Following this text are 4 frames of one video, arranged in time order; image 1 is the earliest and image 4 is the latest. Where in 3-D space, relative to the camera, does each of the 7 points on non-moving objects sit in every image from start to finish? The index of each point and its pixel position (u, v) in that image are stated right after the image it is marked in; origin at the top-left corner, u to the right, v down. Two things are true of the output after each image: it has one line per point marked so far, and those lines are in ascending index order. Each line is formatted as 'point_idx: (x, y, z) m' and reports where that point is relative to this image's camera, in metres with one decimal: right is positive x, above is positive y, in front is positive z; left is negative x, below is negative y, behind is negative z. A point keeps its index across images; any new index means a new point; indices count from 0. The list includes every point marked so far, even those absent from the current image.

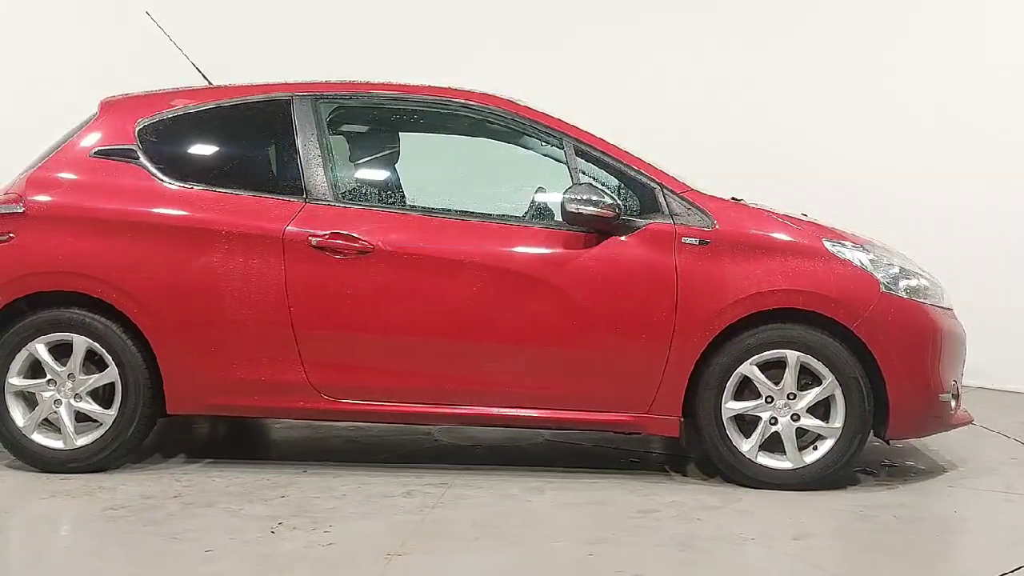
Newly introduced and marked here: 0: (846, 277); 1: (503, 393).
0: (+1.1, 0.0, +3.3) m
1: (0.0, -0.4, +3.4) m
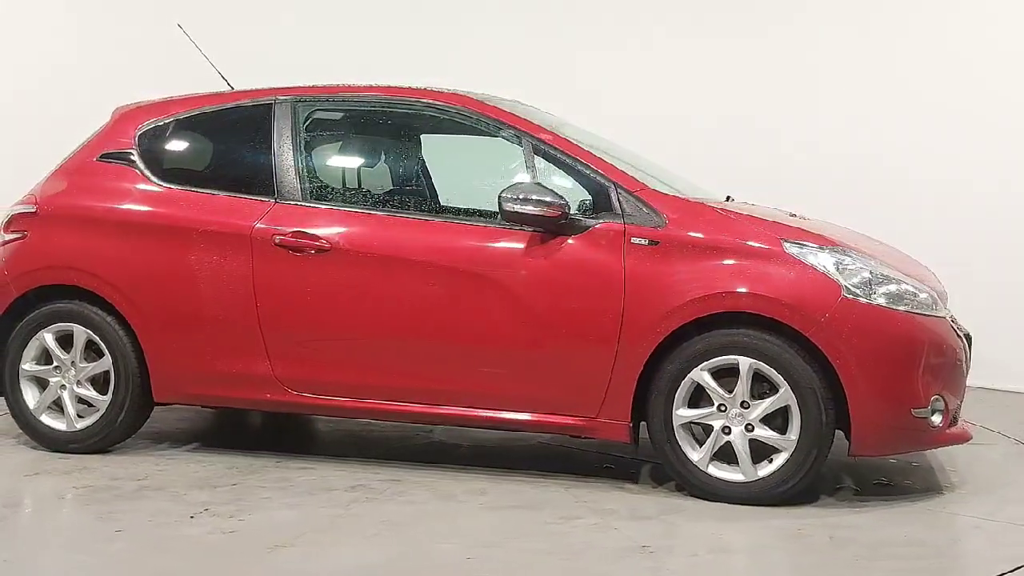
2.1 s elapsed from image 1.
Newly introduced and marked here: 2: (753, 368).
0: (+0.9, 0.0, +3.1) m
1: (-0.2, -0.4, +3.4) m
2: (+0.8, -0.3, +3.1) m
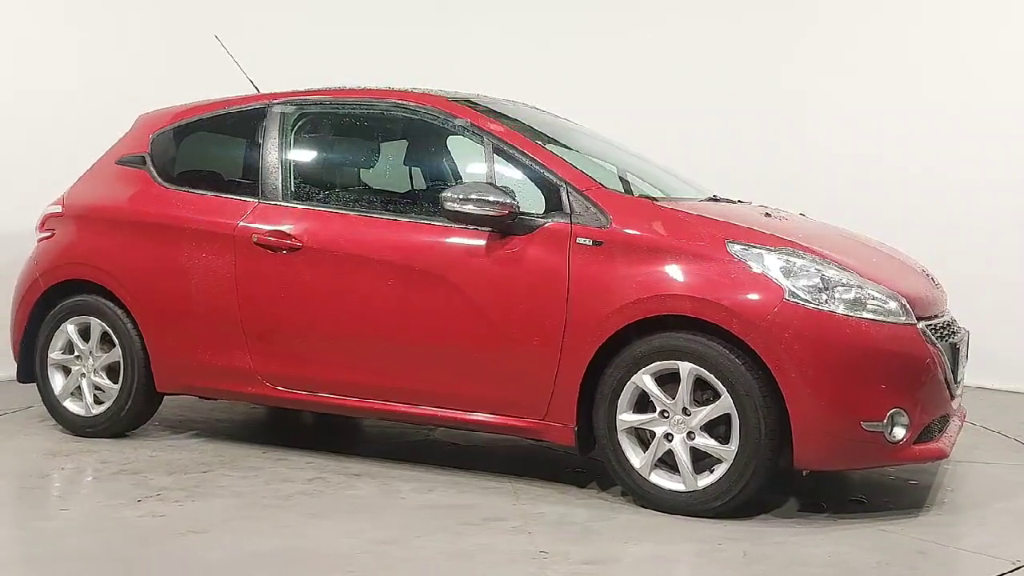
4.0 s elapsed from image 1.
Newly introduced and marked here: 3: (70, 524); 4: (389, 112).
0: (+0.7, 0.0, +3.0) m
1: (-0.3, -0.4, +3.5) m
2: (+0.6, -0.3, +3.0) m
3: (-1.3, -0.7, +2.9) m
4: (-0.4, +0.7, +3.7) m
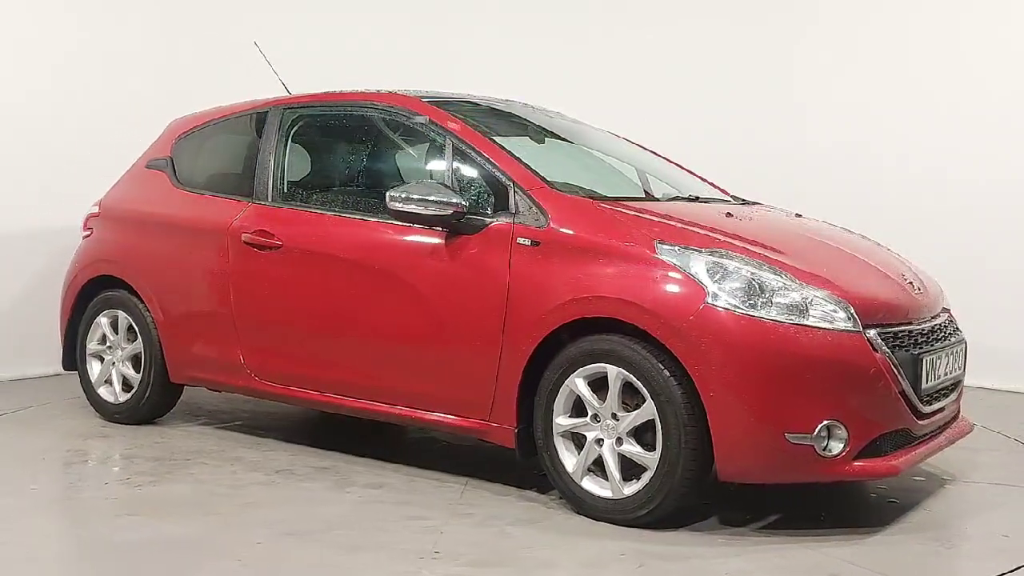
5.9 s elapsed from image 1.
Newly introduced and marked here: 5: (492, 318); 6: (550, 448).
0: (+0.5, 0.0, +2.8) m
1: (-0.5, -0.4, +3.5) m
2: (+0.3, -0.3, +2.9) m
3: (-1.5, -0.7, +3.1) m
4: (-0.5, +0.7, +3.8) m
5: (-0.1, -0.1, +3.2) m
6: (+0.1, -0.5, +3.1) m
